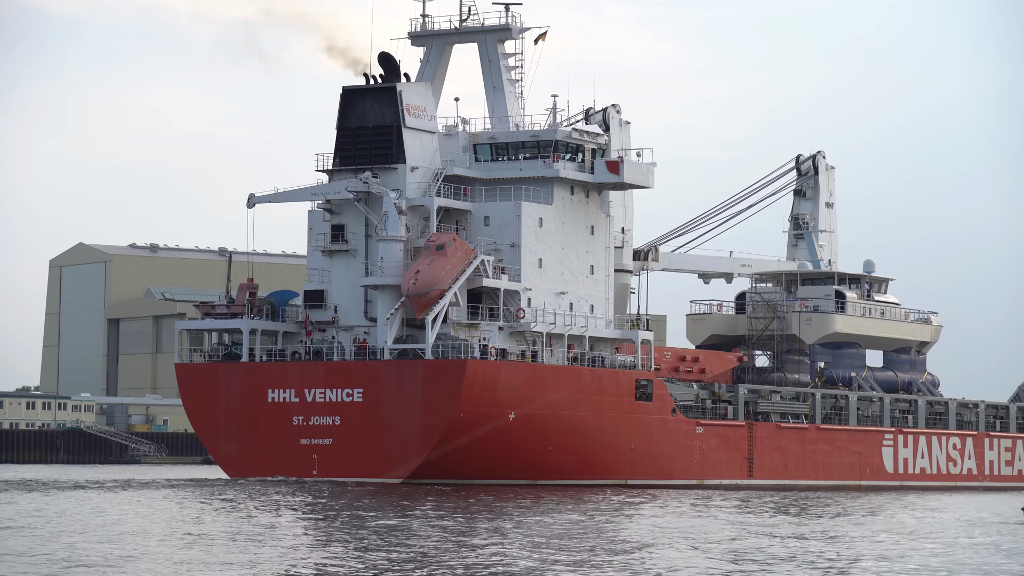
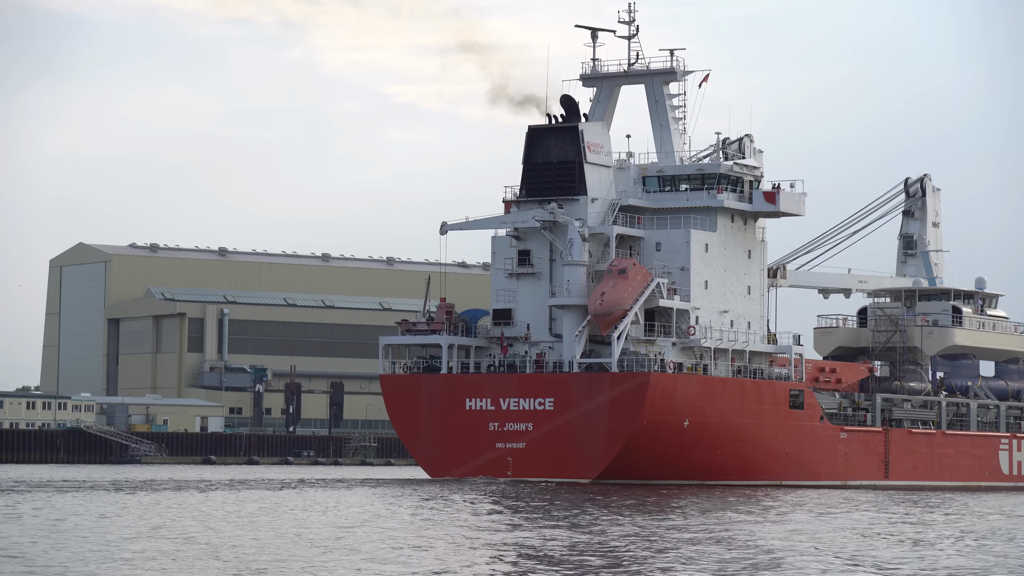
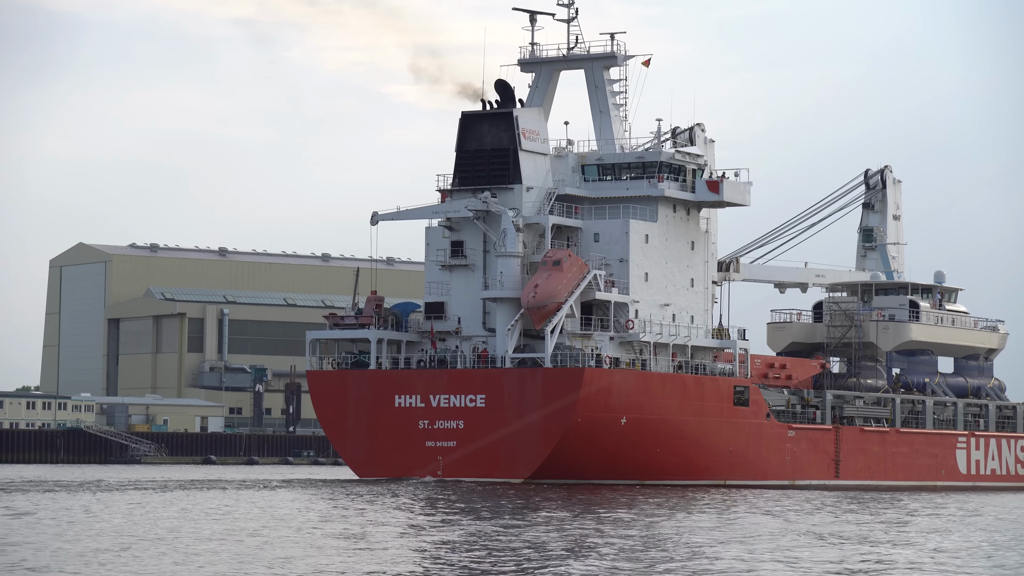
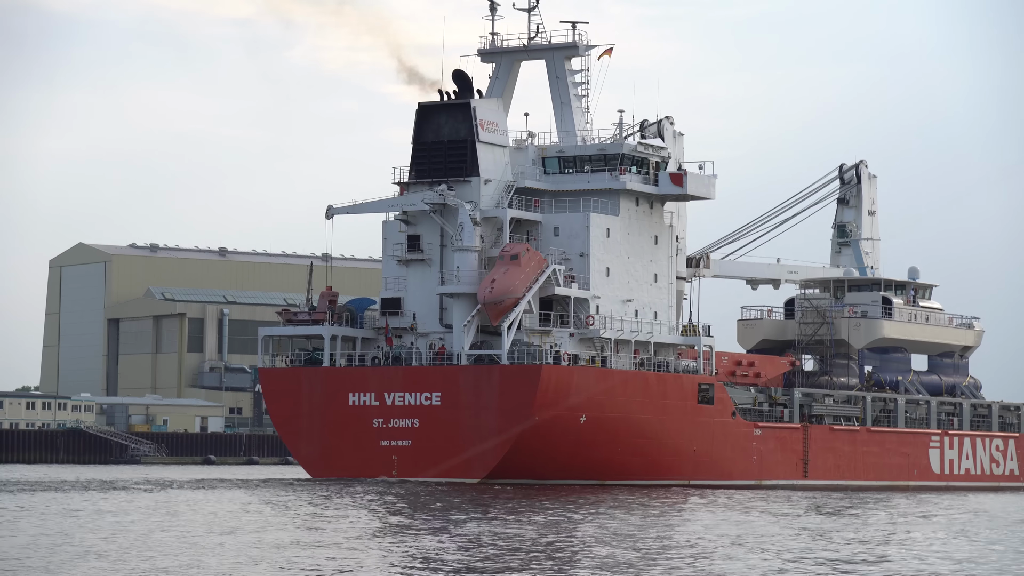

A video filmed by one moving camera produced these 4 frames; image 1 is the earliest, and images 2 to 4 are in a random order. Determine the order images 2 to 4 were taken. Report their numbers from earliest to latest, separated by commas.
4, 3, 2
